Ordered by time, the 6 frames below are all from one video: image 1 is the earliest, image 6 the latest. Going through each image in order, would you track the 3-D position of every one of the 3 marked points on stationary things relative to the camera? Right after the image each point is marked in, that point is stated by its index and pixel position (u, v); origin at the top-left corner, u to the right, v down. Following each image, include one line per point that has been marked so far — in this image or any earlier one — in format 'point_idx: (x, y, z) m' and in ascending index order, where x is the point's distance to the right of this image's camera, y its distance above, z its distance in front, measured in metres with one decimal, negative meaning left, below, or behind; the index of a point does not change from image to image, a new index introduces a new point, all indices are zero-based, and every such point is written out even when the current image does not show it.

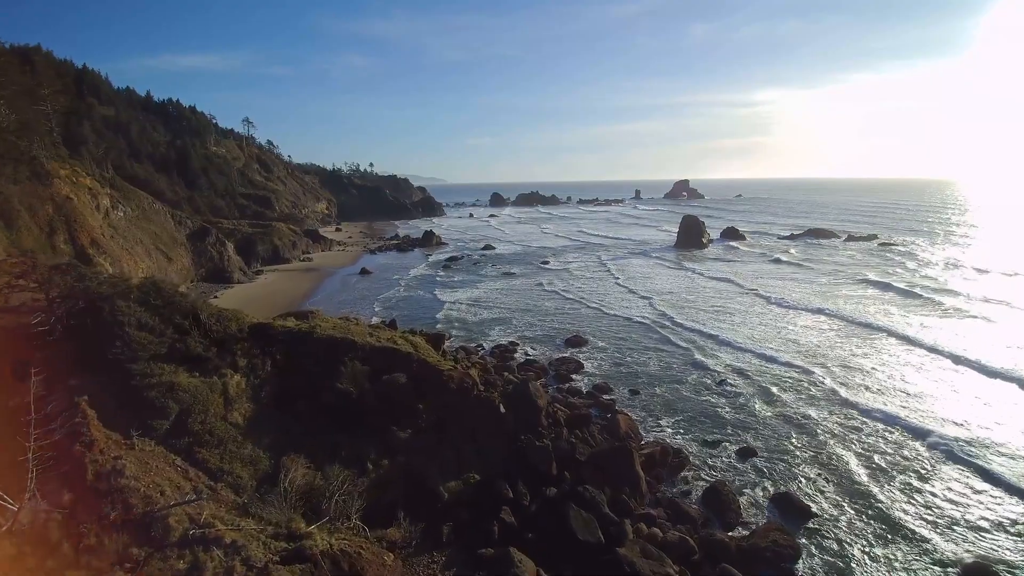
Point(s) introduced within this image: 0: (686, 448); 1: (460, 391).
0: (+4.8, -4.5, +15.2) m
1: (-1.2, -2.5, +13.3) m
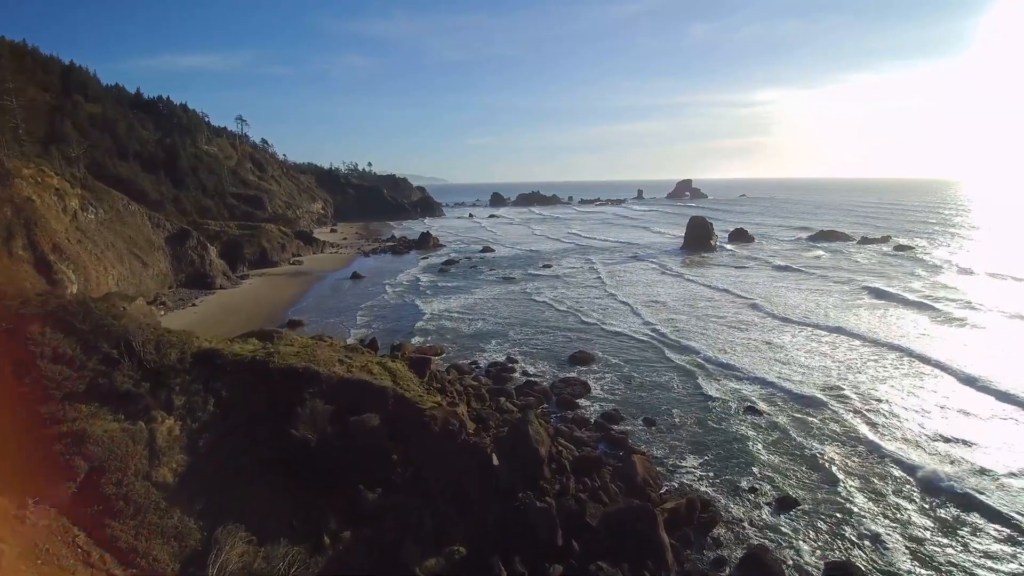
0: (+4.7, -4.9, +12.8) m
1: (-1.3, -3.0, +11.0) m
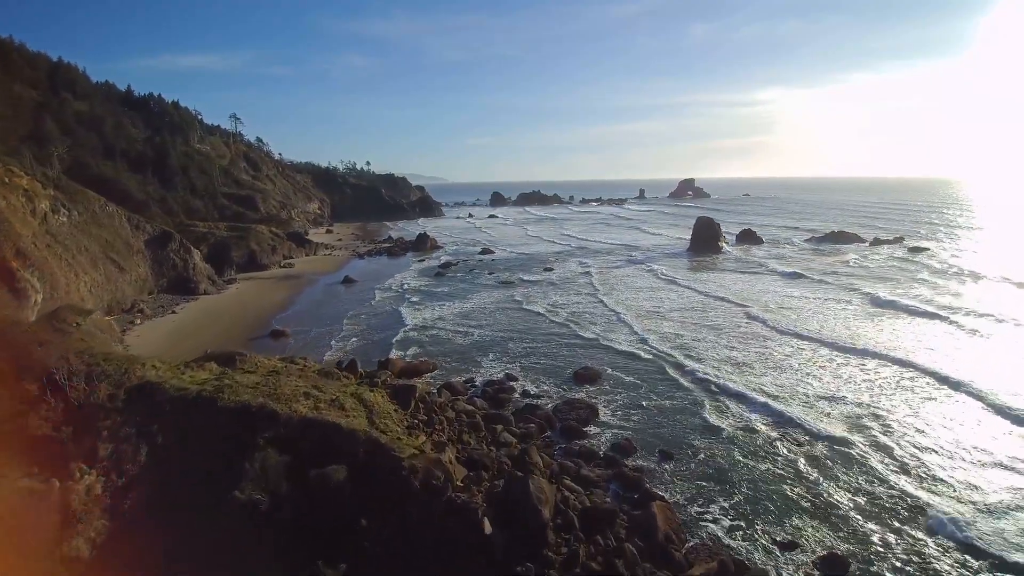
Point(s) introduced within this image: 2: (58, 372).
0: (+4.7, -5.3, +10.8) m
1: (-1.4, -3.3, +9.0) m
2: (-8.3, -1.5, +10.0) m
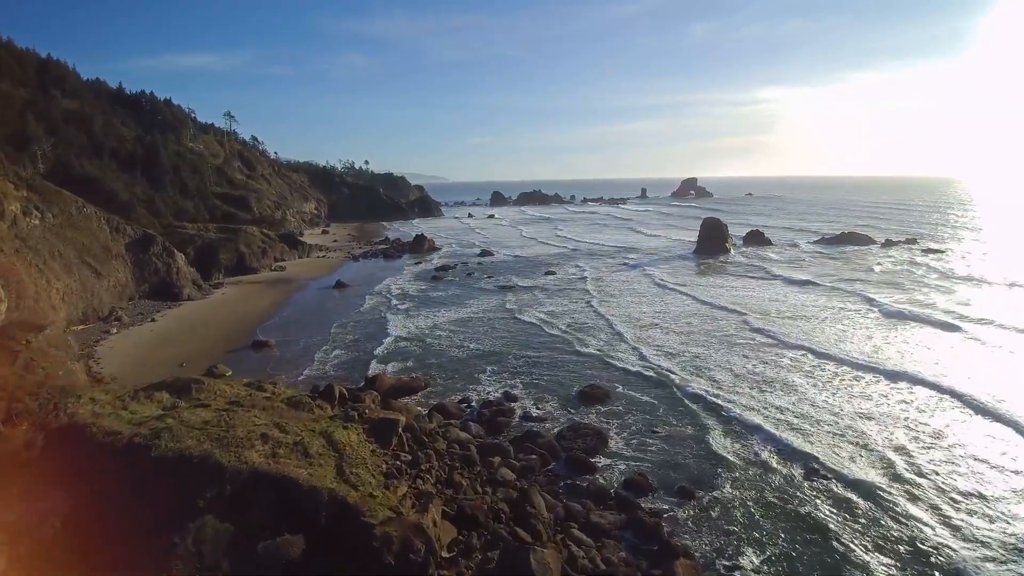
0: (+4.7, -5.6, +9.1) m
1: (-1.4, -3.7, +7.3) m
2: (-8.3, -1.8, +8.3) m
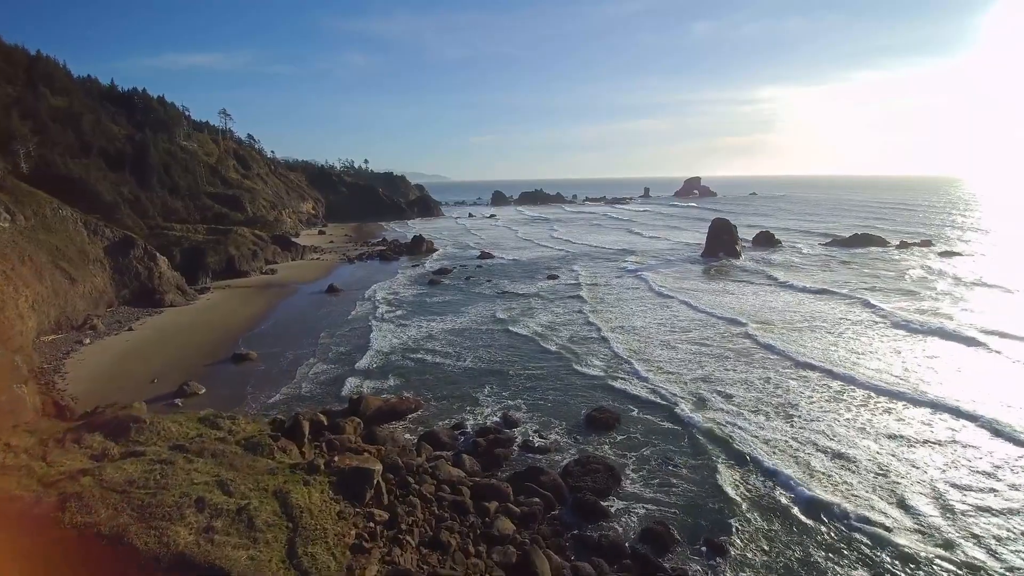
0: (+4.6, -6.0, +7.2) m
1: (-1.4, -4.1, +5.4) m
2: (-8.4, -2.2, +6.4) m
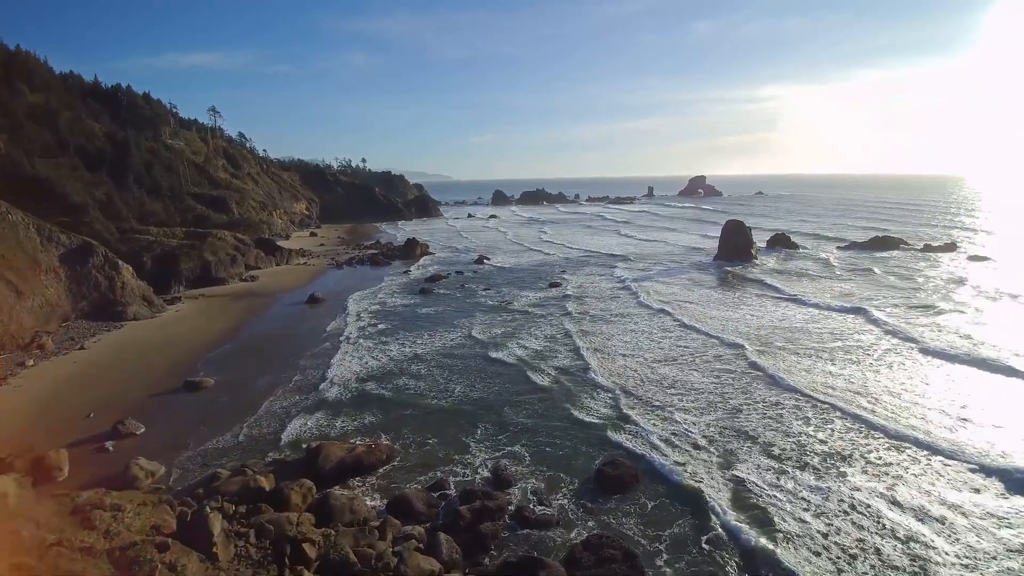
0: (+4.4, -6.7, +4.2) m
1: (-1.6, -4.7, +2.4) m
2: (-8.6, -2.9, +3.5) m
